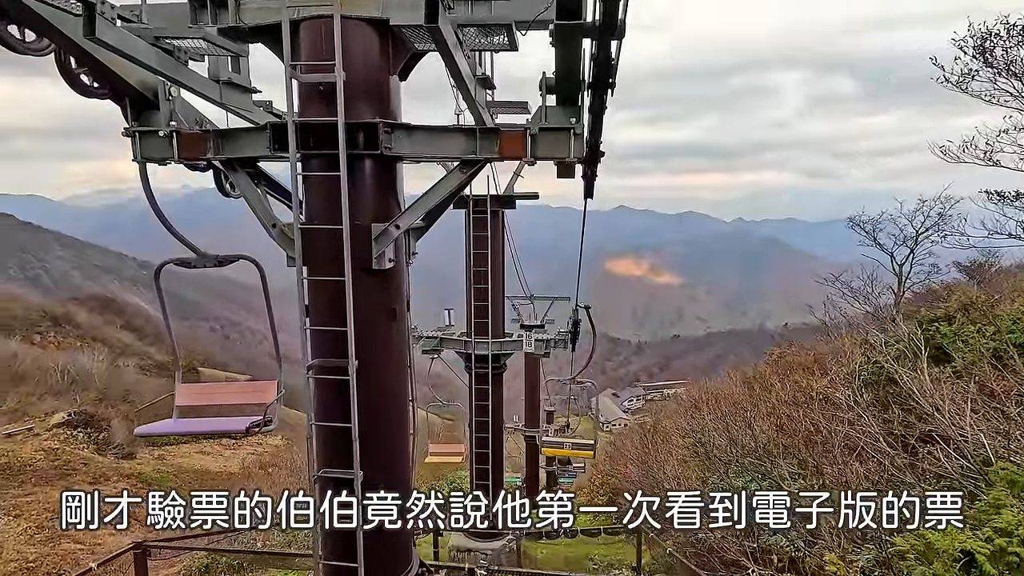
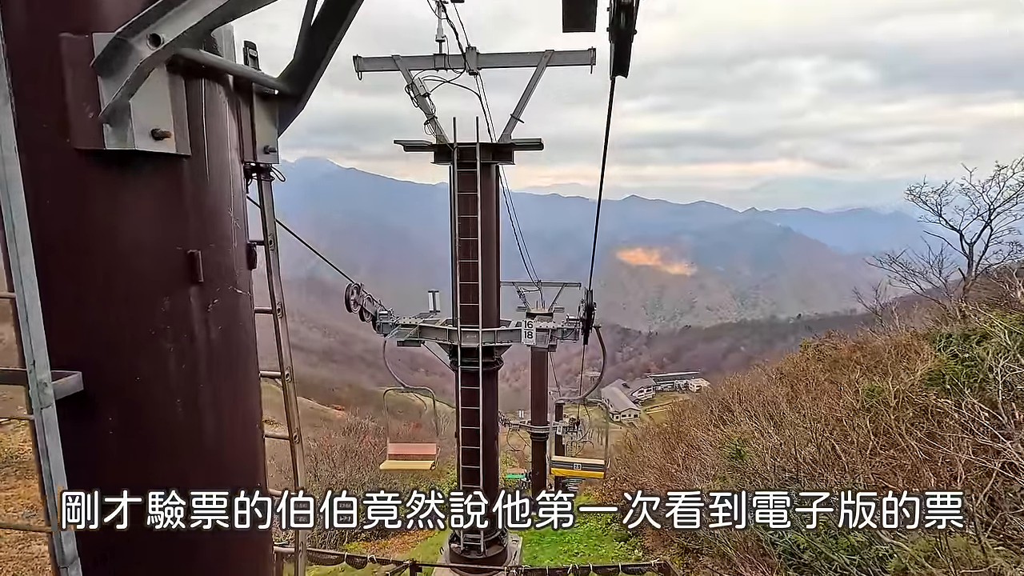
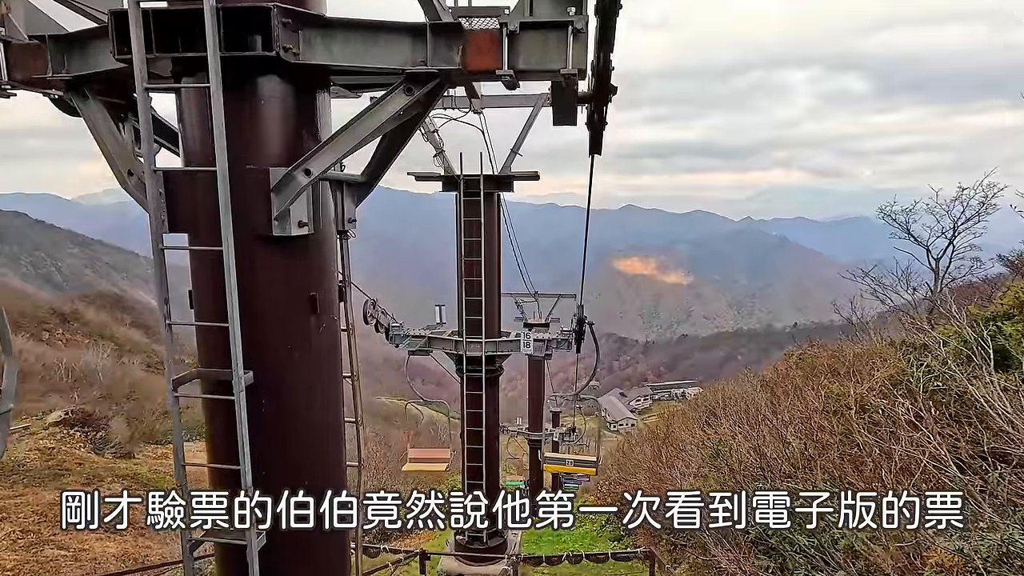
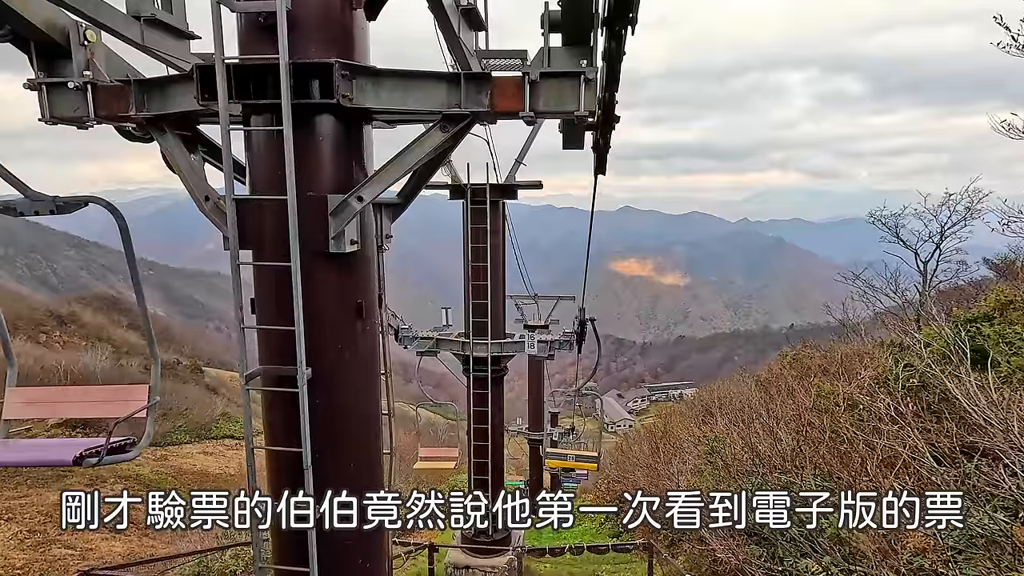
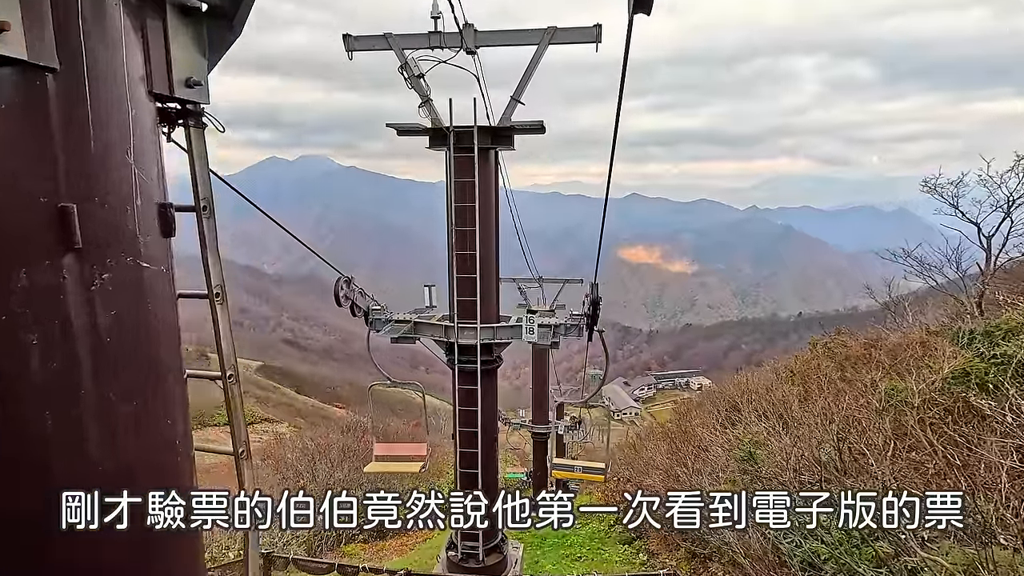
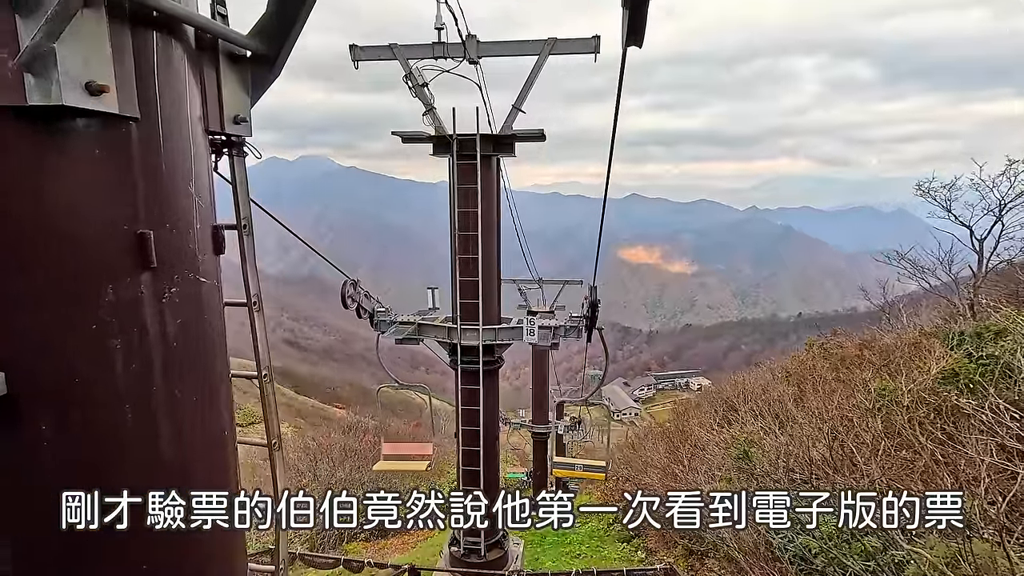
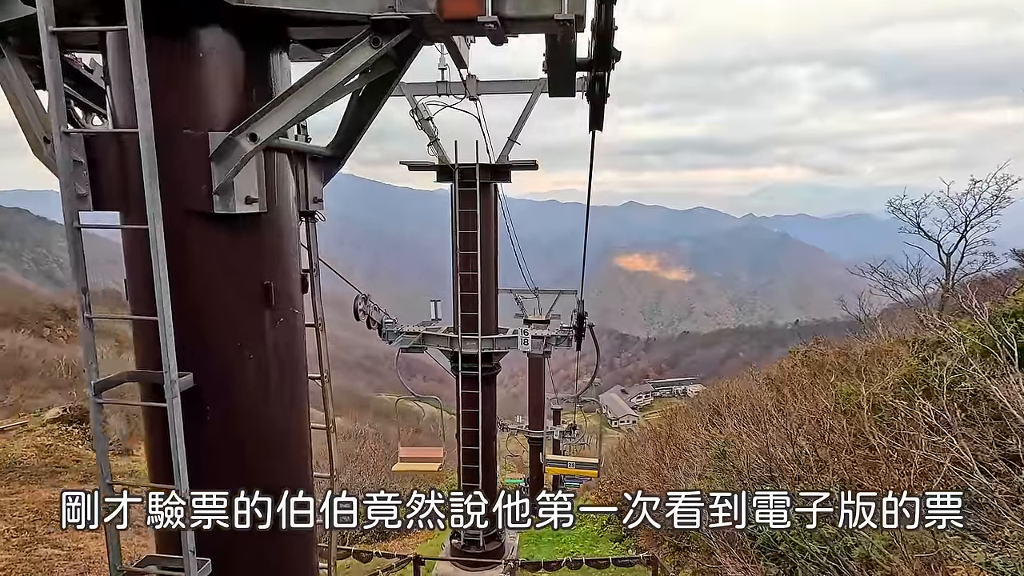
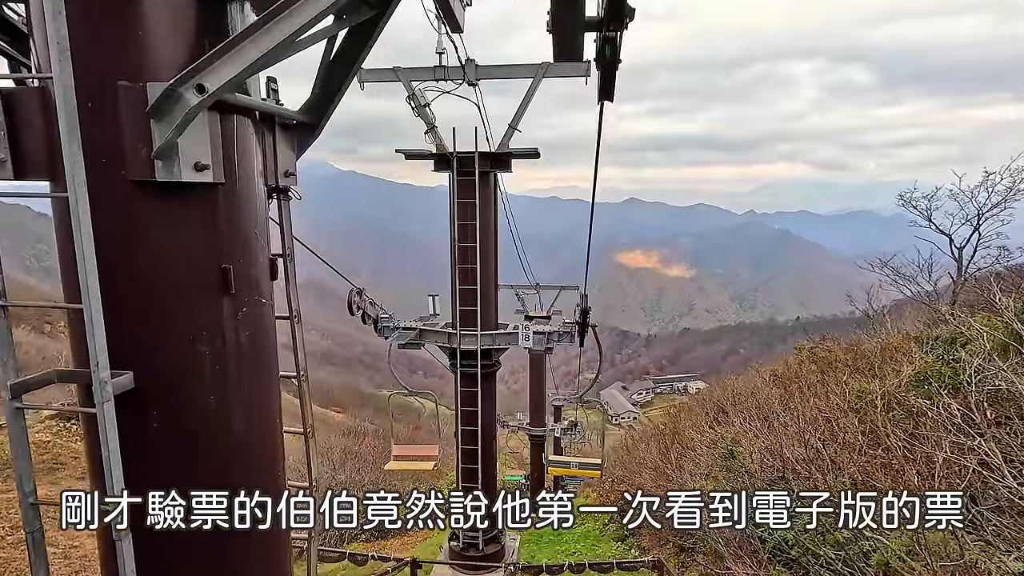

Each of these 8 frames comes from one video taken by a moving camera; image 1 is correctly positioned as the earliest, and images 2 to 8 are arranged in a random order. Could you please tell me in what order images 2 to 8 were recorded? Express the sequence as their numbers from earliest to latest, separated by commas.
4, 3, 7, 8, 2, 6, 5
